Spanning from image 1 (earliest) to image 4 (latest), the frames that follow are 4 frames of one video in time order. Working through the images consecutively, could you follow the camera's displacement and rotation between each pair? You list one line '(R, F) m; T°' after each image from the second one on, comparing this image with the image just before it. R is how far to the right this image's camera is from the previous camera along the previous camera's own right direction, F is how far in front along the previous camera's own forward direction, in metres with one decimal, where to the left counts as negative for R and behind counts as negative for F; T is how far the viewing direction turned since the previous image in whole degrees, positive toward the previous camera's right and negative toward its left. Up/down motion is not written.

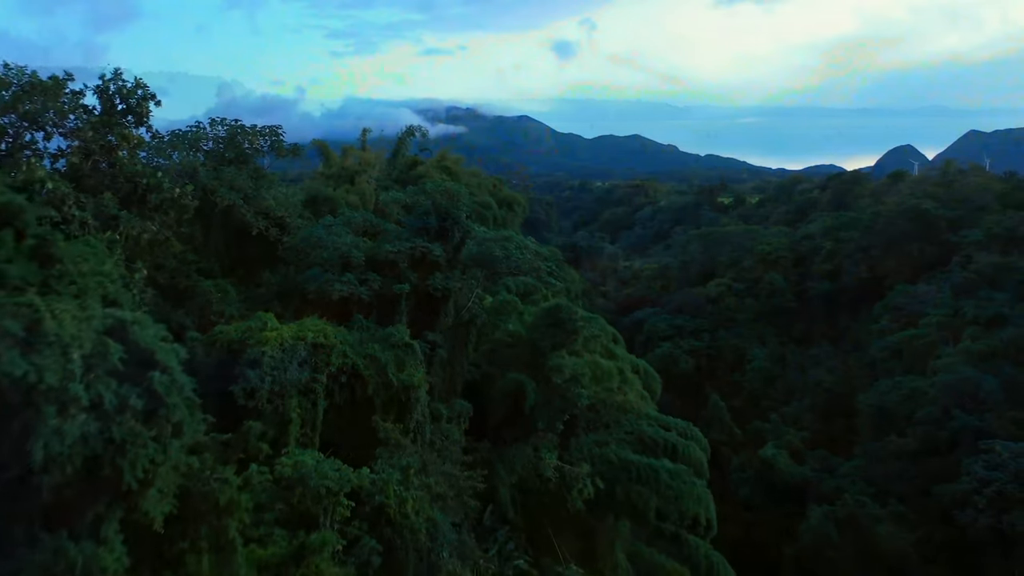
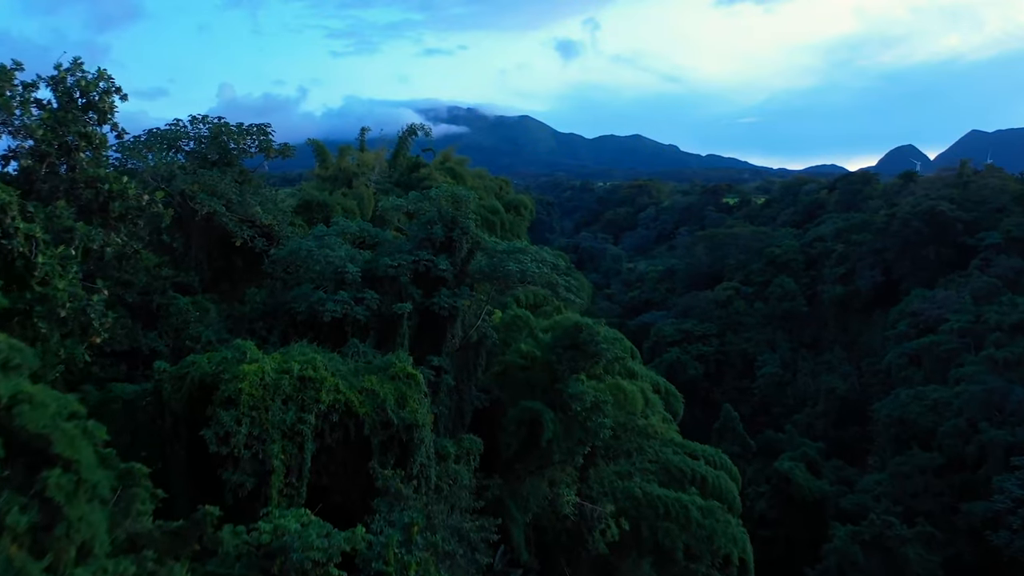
(-0.2, +1.4) m; 0°
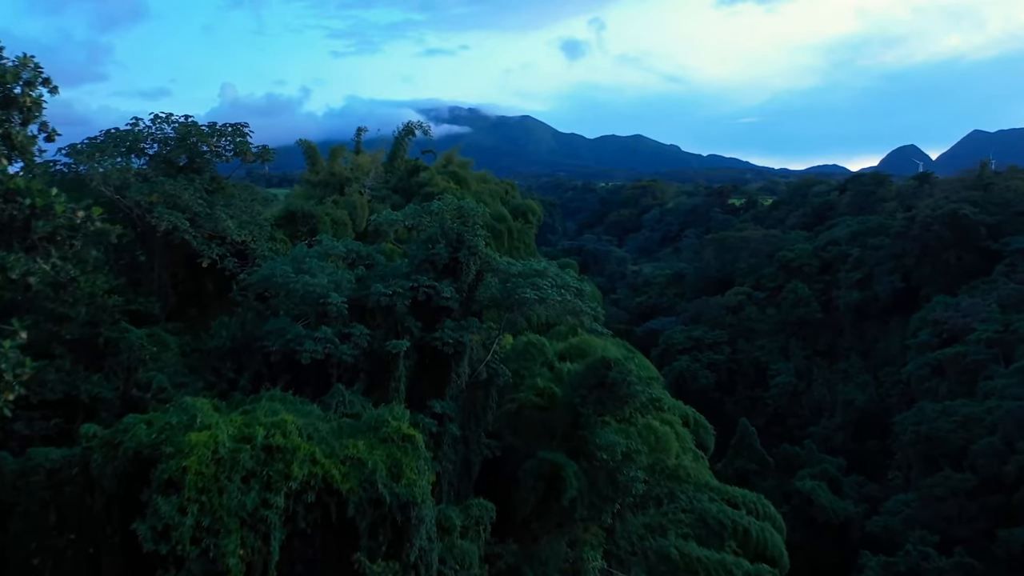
(-0.2, +1.8) m; 0°
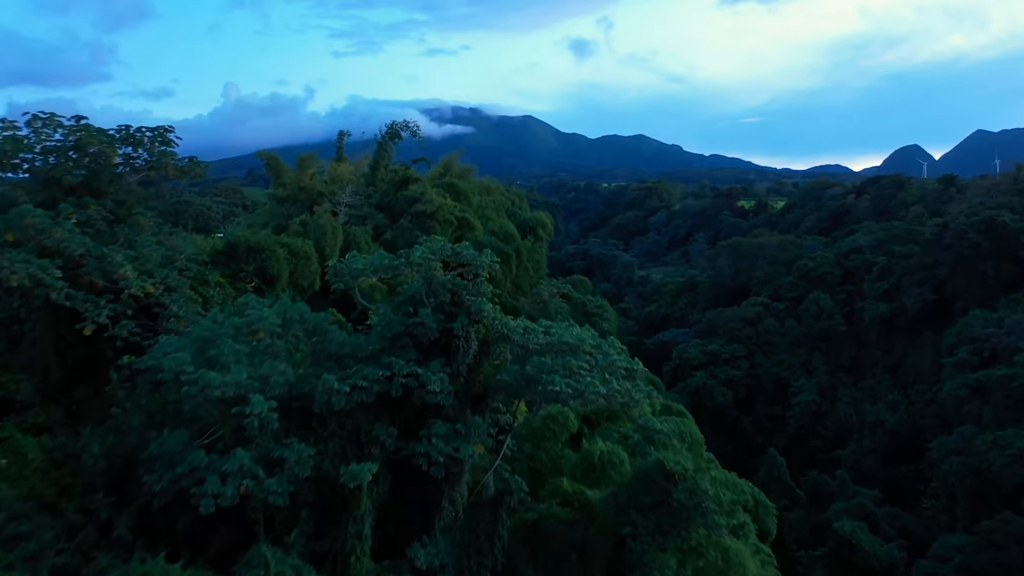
(-0.1, +3.1) m; 0°
